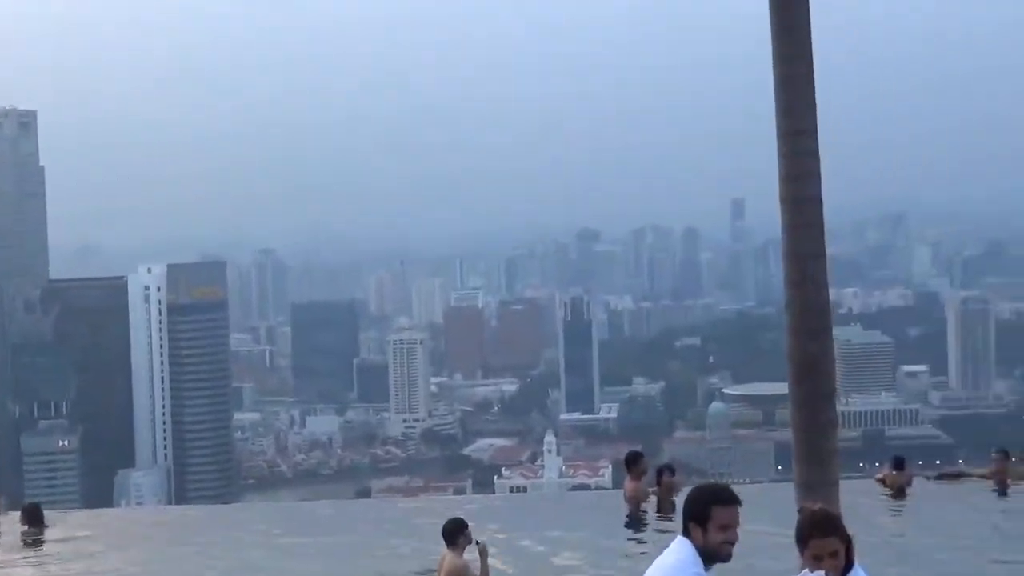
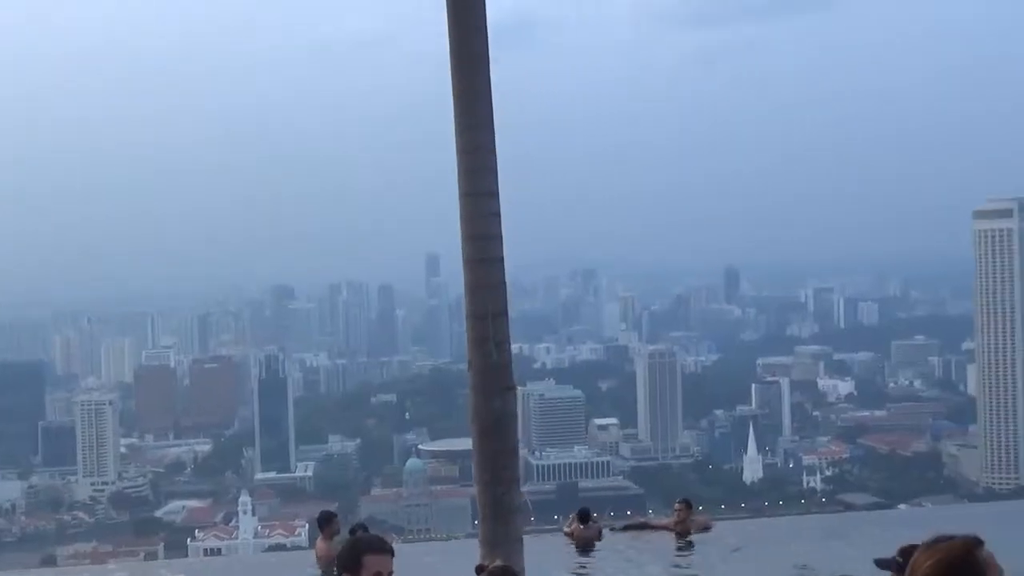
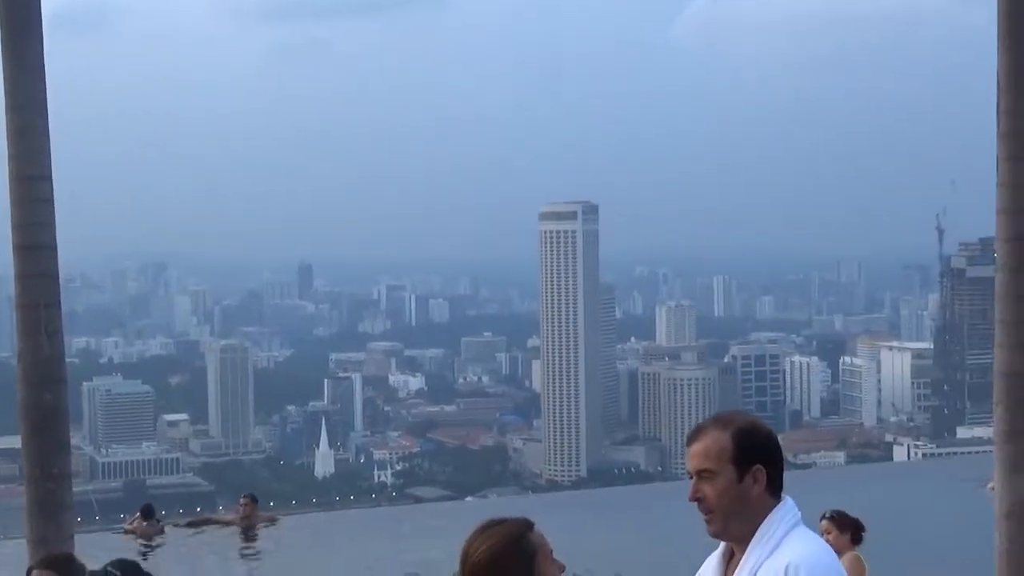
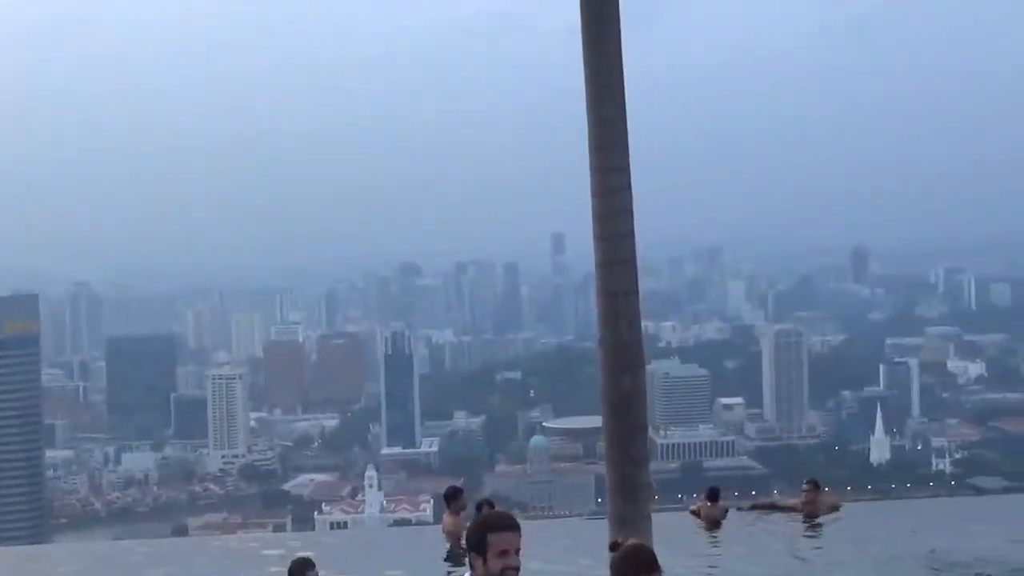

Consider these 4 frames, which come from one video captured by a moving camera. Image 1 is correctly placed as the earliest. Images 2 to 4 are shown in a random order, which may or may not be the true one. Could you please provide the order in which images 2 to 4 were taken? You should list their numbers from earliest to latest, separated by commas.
4, 2, 3
